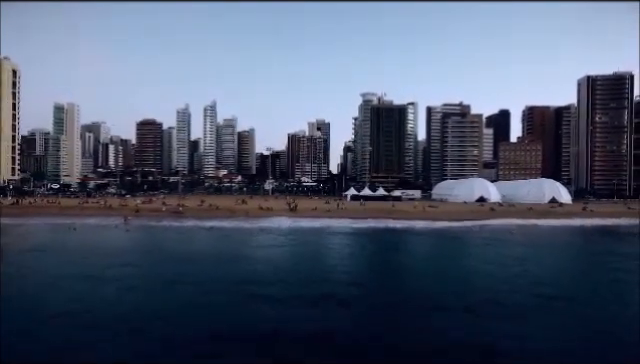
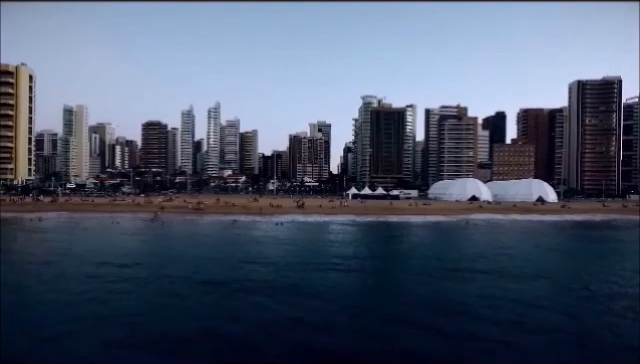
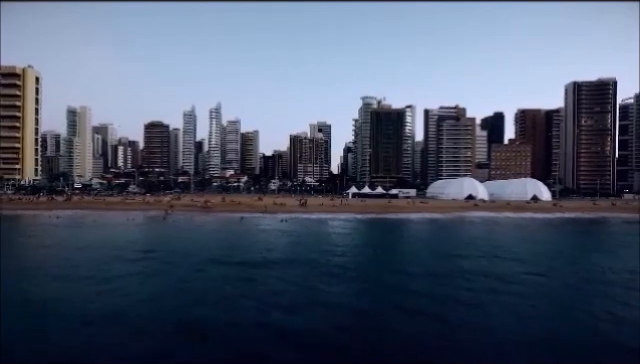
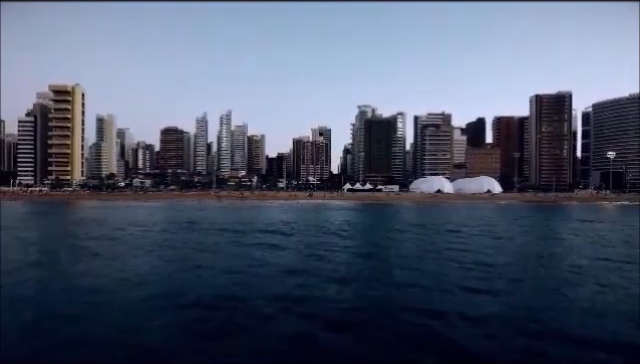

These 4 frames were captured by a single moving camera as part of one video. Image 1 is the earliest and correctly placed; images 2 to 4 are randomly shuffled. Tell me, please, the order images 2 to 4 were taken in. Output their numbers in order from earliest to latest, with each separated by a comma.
2, 3, 4
